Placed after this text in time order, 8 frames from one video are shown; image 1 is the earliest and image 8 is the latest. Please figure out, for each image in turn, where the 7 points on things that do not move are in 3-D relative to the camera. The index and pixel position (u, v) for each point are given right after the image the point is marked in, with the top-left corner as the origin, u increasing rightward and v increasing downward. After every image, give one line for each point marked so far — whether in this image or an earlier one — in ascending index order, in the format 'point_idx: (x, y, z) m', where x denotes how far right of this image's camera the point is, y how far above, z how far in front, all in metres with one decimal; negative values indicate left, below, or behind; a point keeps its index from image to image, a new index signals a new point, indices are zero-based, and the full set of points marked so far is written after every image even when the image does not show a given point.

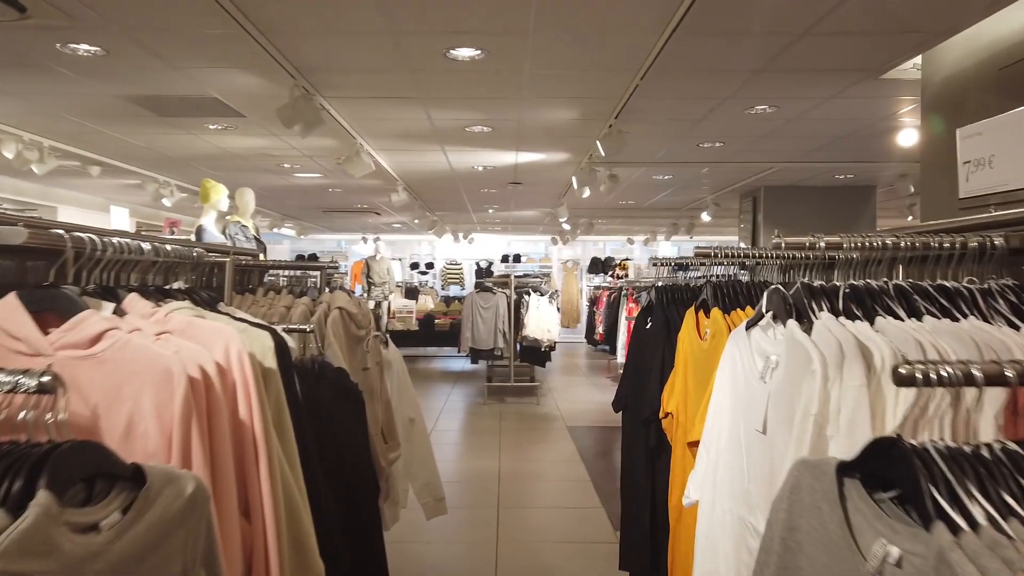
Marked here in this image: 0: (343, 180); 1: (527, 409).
0: (-1.7, +1.1, +7.6) m
1: (+0.2, -1.2, +7.6) m
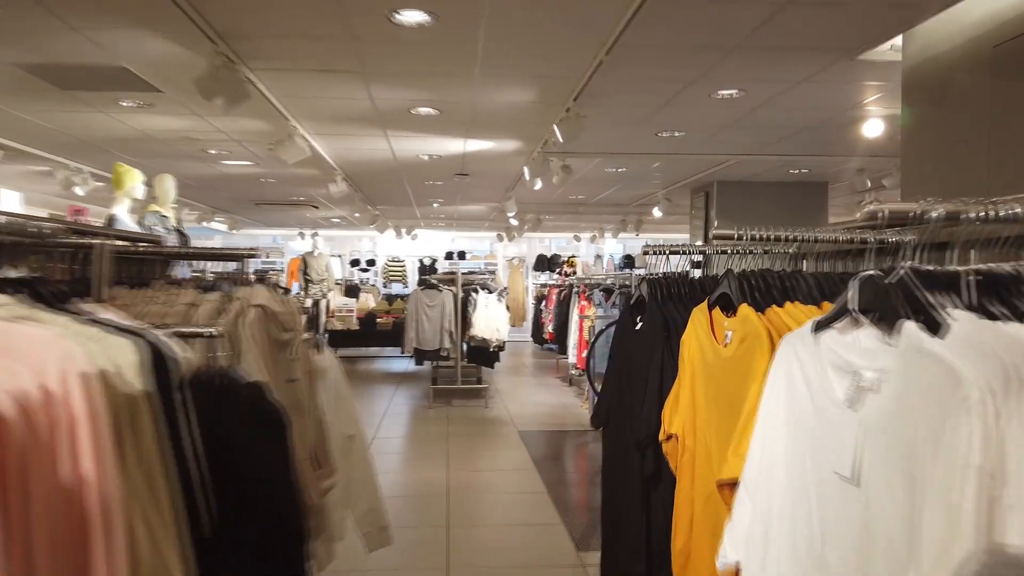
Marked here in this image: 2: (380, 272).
0: (-2.2, +1.1, +7.0) m
1: (-0.3, -1.2, +7.2) m
2: (-2.6, +0.3, +14.8) m
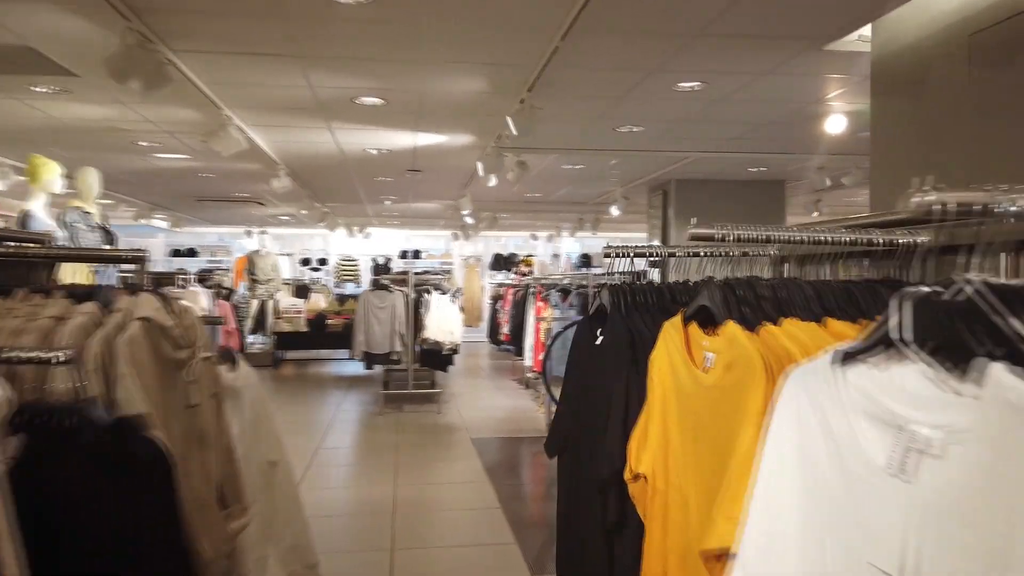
0: (-2.6, +1.1, +6.6) m
1: (-0.8, -1.2, +6.9) m
2: (-3.5, +0.3, +14.4) m
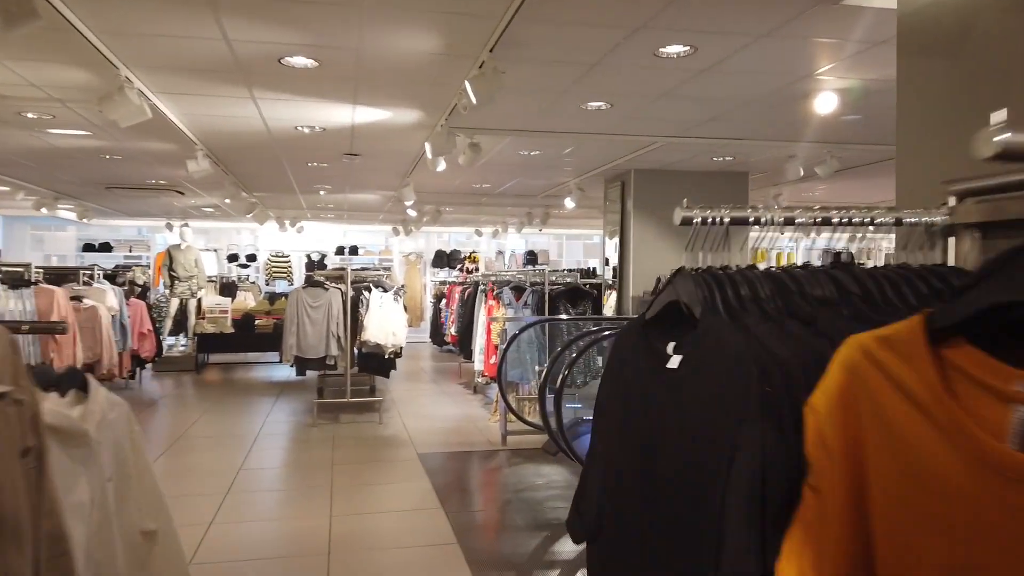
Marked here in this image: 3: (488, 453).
0: (-3.0, +1.1, +5.7) m
1: (-1.2, -1.2, +6.2) m
2: (-4.5, +0.4, +13.4) m
3: (-0.2, -1.2, +5.5) m
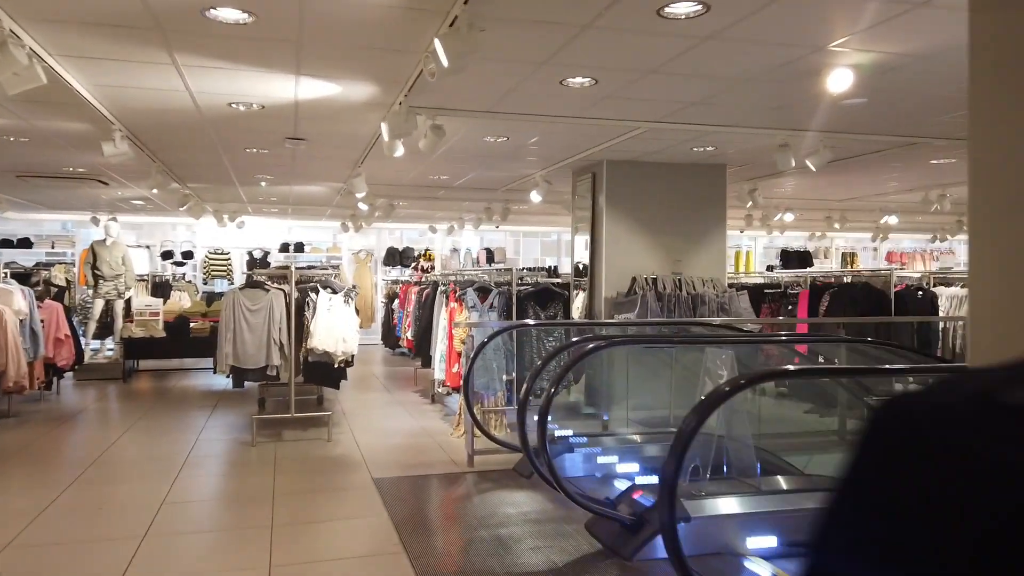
0: (-3.2, +1.1, +4.9) m
1: (-1.4, -1.2, +5.5) m
2: (-5.2, +0.4, +12.5) m
3: (-0.4, -1.2, +4.8) m
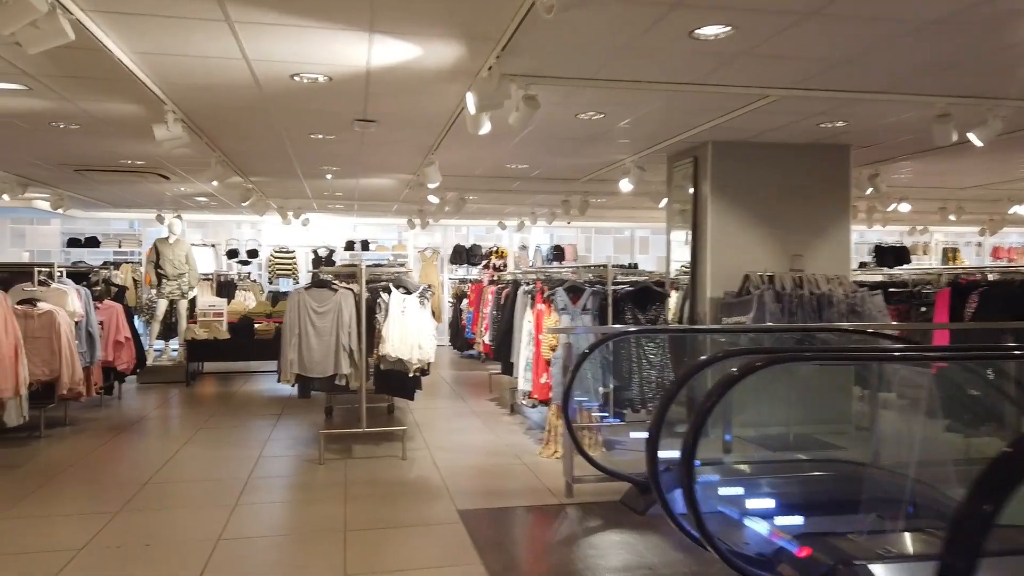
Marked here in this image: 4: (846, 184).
0: (-2.6, +1.1, +4.4) m
1: (-0.8, -1.2, +4.9) m
2: (-4.0, +0.4, +12.1) m
3: (+0.2, -1.2, +4.1) m
4: (+2.7, +0.9, +6.2) m
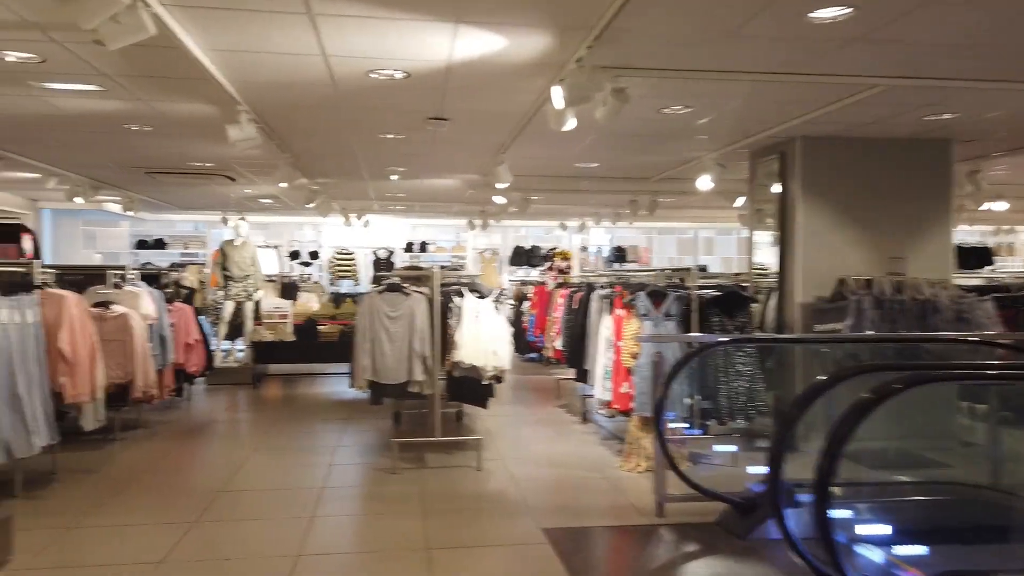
0: (-2.1, +1.1, +4.4) m
1: (-0.3, -1.2, +4.7) m
2: (-3.0, +0.4, +12.1) m
3: (+0.6, -1.2, +3.9) m
4: (+3.3, +0.8, +5.7) m
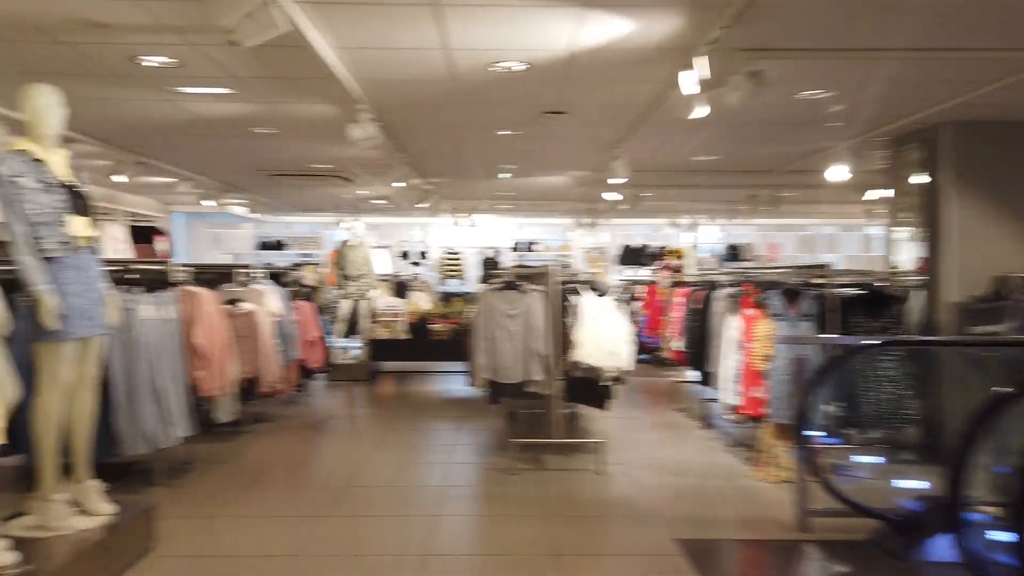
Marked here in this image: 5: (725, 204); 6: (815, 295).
0: (-1.4, +1.1, +4.4) m
1: (+0.4, -1.2, +4.5) m
2: (-1.3, +0.4, +12.3) m
3: (+1.3, -1.2, +3.6) m
4: (+4.2, +0.8, +5.1) m
5: (+3.0, +1.2, +10.2) m
6: (+1.9, 0.0, +4.8) m
